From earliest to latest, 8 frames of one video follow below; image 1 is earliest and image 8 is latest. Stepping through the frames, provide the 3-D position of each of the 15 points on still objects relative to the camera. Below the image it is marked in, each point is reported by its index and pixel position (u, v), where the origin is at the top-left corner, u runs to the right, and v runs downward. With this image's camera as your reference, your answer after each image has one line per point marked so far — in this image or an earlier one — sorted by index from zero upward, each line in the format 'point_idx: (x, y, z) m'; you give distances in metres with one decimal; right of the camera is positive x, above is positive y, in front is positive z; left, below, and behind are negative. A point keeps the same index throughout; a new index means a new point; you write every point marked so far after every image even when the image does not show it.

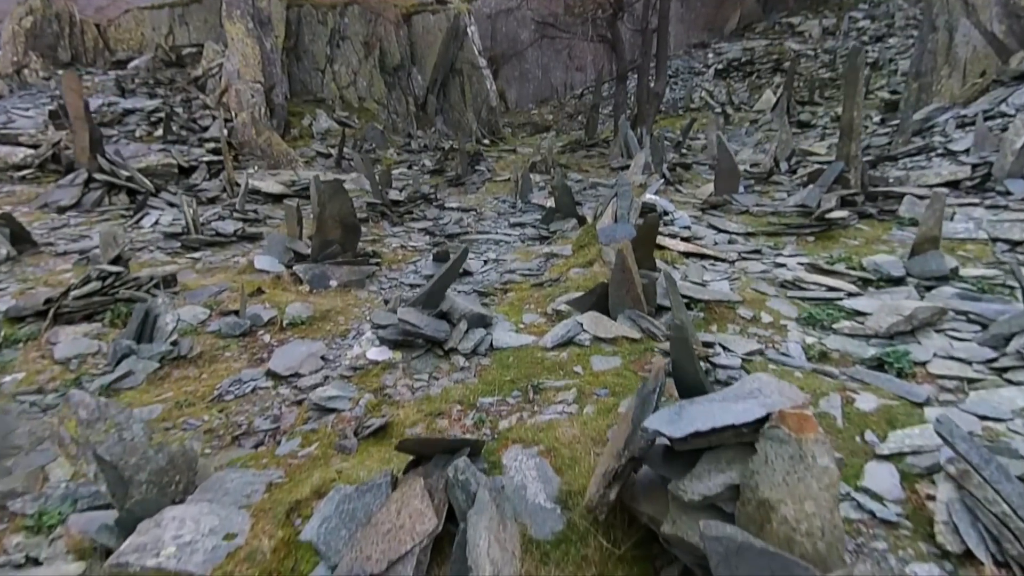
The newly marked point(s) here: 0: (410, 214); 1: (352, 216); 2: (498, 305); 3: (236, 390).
0: (-1.8, +1.3, +6.7) m
1: (-2.0, +0.9, +4.7) m
2: (-0.1, -0.2, +3.9) m
3: (-2.2, -0.8, +3.0) m
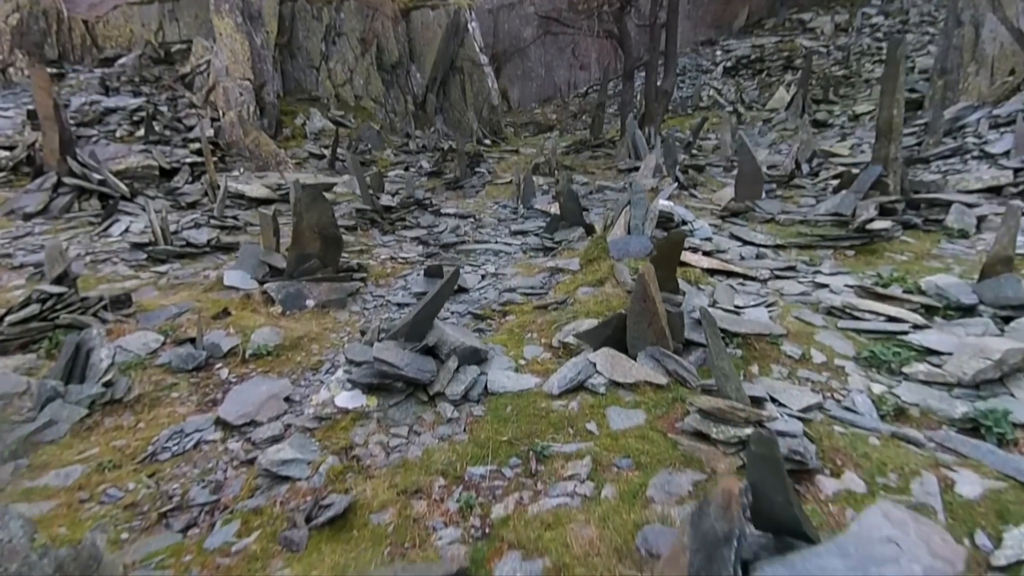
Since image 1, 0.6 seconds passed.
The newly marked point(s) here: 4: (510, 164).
0: (-1.8, +1.1, +6.2) m
1: (-2.0, +0.7, +4.2) m
2: (-0.2, -0.4, +3.4) m
3: (-2.2, -1.0, +2.5) m
4: (0.0, +3.5, +10.7) m
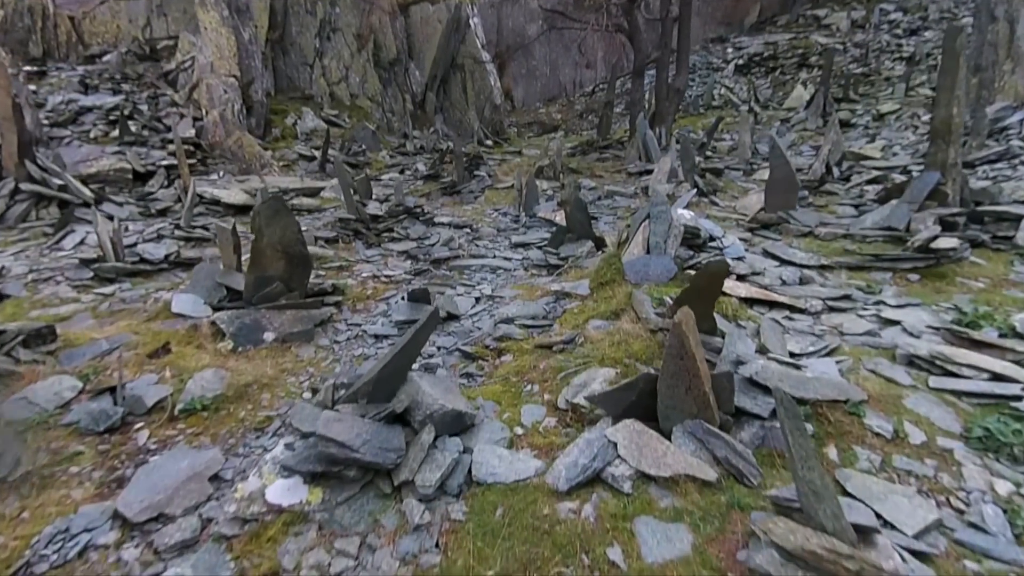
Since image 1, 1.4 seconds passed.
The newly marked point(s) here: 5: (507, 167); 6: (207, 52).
0: (-1.8, +0.8, +5.5) m
1: (-2.0, +0.4, +3.6) m
2: (-0.2, -0.7, +2.7) m
3: (-2.2, -1.3, +1.8) m
4: (0.0, +3.2, +10.0) m
5: (-0.1, +3.2, +10.1) m
6: (-7.7, +5.9, +9.6) m
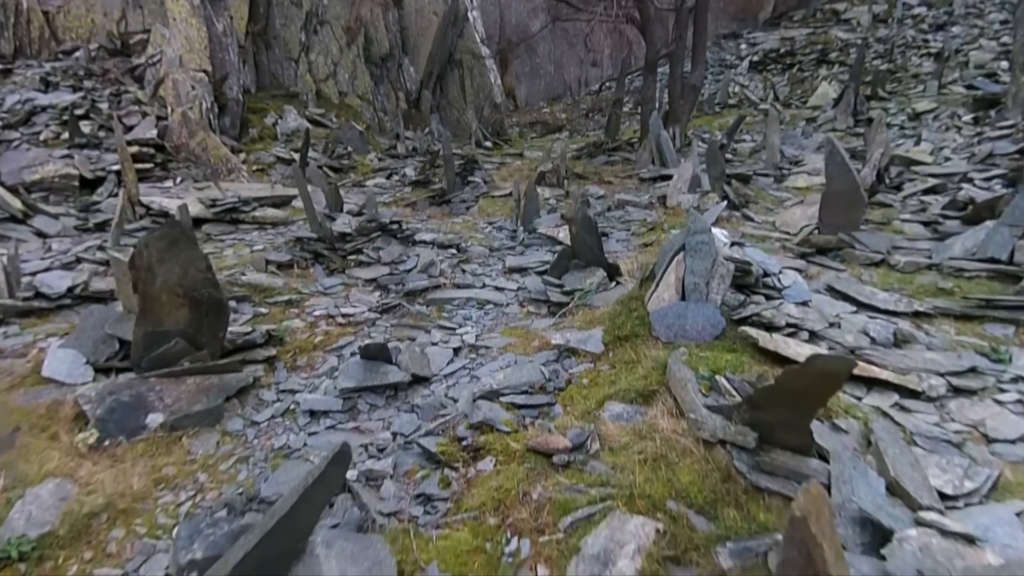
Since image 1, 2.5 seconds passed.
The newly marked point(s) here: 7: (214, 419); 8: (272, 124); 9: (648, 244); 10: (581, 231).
0: (-1.8, +0.4, +4.6) m
1: (-2.1, 0.0, +2.6) m
2: (-0.3, -1.1, +1.7) m
3: (-2.3, -1.7, +0.9) m
4: (0.0, +2.8, +9.1) m
5: (-0.1, +2.8, +9.1) m
6: (-7.7, +5.5, +8.7) m
7: (-1.9, -0.8, +2.4) m
8: (-6.2, +4.2, +9.8) m
9: (+1.8, +0.6, +5.0) m
10: (+0.7, +0.6, +4.0) m
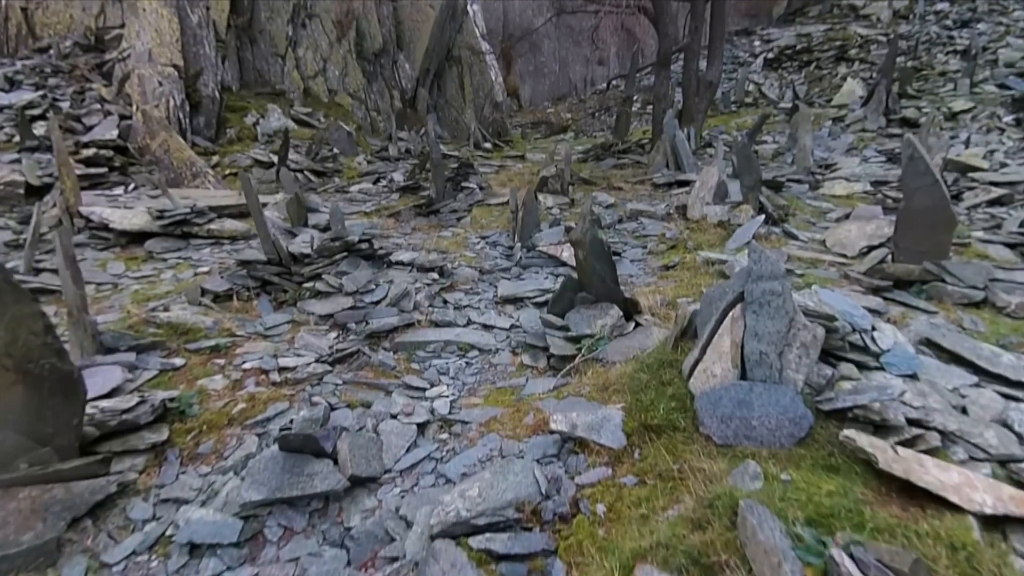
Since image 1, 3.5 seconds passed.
0: (-1.9, +0.1, +3.7) m
1: (-2.2, -0.3, +1.8) m
2: (-0.4, -1.4, +0.9) m
3: (-2.5, -2.0, +0.1) m
4: (0.0, +2.4, +8.2) m
5: (-0.1, +2.5, +8.3) m
6: (-7.7, +5.2, +8.0) m
7: (-2.0, -1.2, +1.6) m
8: (-6.2, +3.9, +9.1) m
9: (+1.8, +0.2, +4.2) m
10: (+0.6, +0.3, +3.2) m
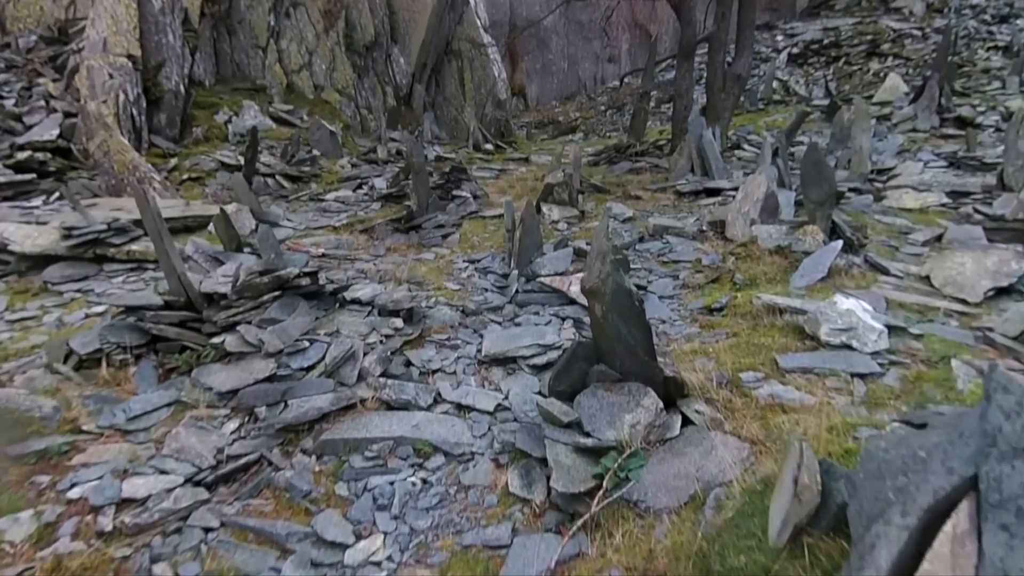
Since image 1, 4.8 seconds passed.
0: (-2.0, -0.3, +2.7) m
1: (-2.3, -0.7, +0.8) m
2: (-0.5, -1.8, -0.2) m
3: (-2.6, -2.4, -1.0) m
4: (0.0, +2.0, +7.2) m
5: (-0.1, +2.0, +7.2) m
6: (-7.7, +4.9, +7.0) m
7: (-2.1, -1.5, +0.6) m
8: (-6.2, +3.5, +8.1) m
9: (+1.7, -0.2, +3.1) m
10: (+0.6, -0.2, +2.1) m
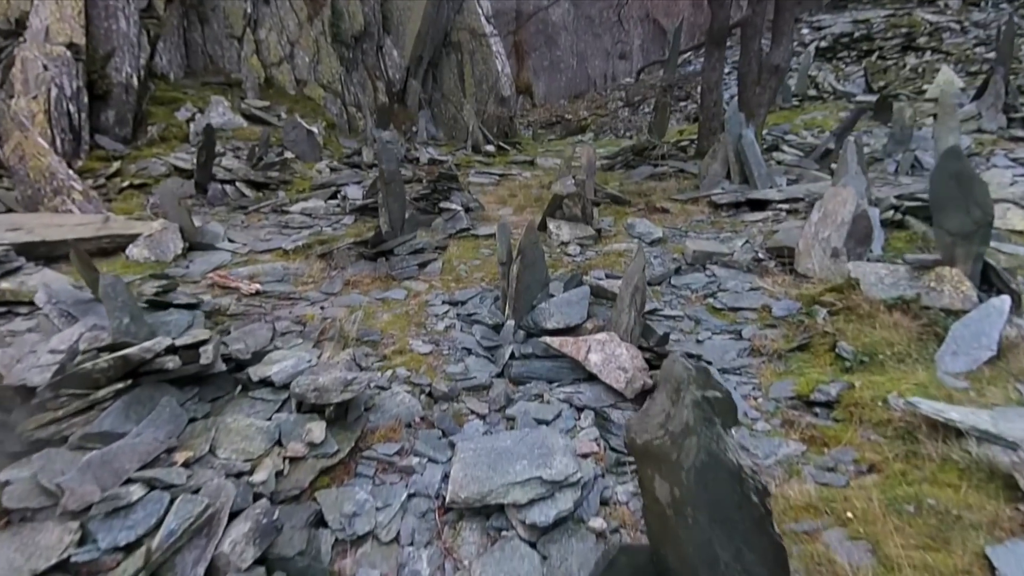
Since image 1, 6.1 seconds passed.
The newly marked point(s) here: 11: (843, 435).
0: (-2.1, -0.7, +1.6) m
1: (-2.4, -1.1, -0.3) m
2: (-0.7, -2.2, -1.3) m
3: (-2.7, -2.8, -2.0) m
4: (0.0, +1.6, +6.1) m
5: (-0.1, +1.6, +6.1) m
6: (-7.6, +4.5, +6.0) m
7: (-2.2, -2.0, -0.5) m
8: (-6.1, +3.1, +7.1) m
9: (+1.6, -0.6, +1.9) m
10: (+0.5, -0.6, +1.0) m
11: (+1.6, -0.7, +1.8) m
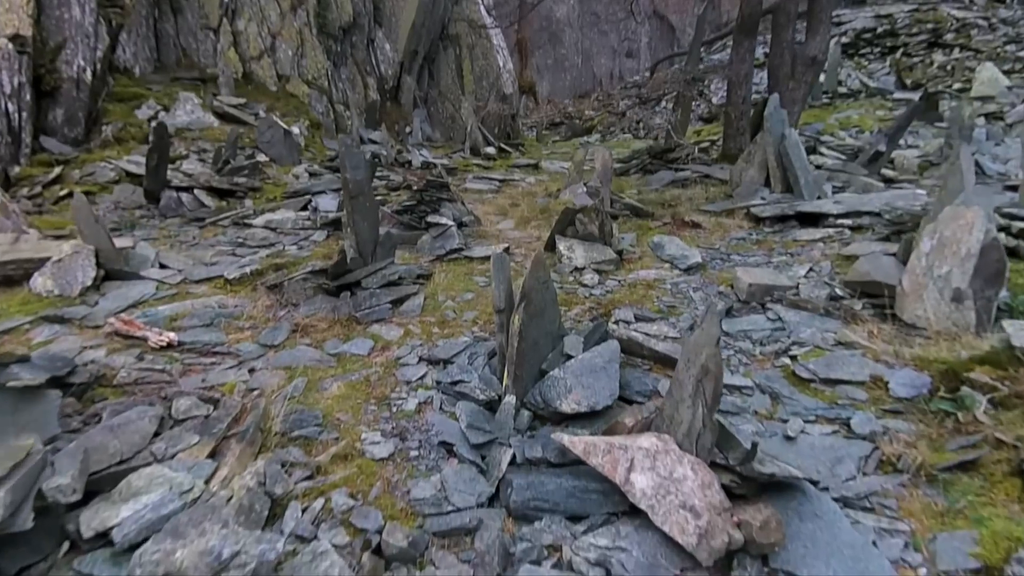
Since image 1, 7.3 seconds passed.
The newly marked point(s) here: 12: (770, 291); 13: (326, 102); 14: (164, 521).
0: (-2.1, -1.0, +0.8) m
1: (-2.4, -1.4, -1.2) m
2: (-0.7, -2.5, -2.1) m
3: (-2.8, -3.1, -2.9) m
4: (0.0, +1.2, +5.2) m
5: (-0.1, +1.2, +5.3) m
6: (-7.6, +4.1, +5.2) m
7: (-2.2, -2.3, -1.4) m
8: (-6.1, +2.8, +6.3) m
9: (+1.6, -1.0, +1.1) m
10: (+0.5, -0.9, +0.1) m
11: (+1.6, -1.0, +0.9) m
12: (+1.9, 0.0, +2.8) m
13: (-4.2, +4.2, +8.5) m
14: (-1.2, -0.8, +1.3) m
